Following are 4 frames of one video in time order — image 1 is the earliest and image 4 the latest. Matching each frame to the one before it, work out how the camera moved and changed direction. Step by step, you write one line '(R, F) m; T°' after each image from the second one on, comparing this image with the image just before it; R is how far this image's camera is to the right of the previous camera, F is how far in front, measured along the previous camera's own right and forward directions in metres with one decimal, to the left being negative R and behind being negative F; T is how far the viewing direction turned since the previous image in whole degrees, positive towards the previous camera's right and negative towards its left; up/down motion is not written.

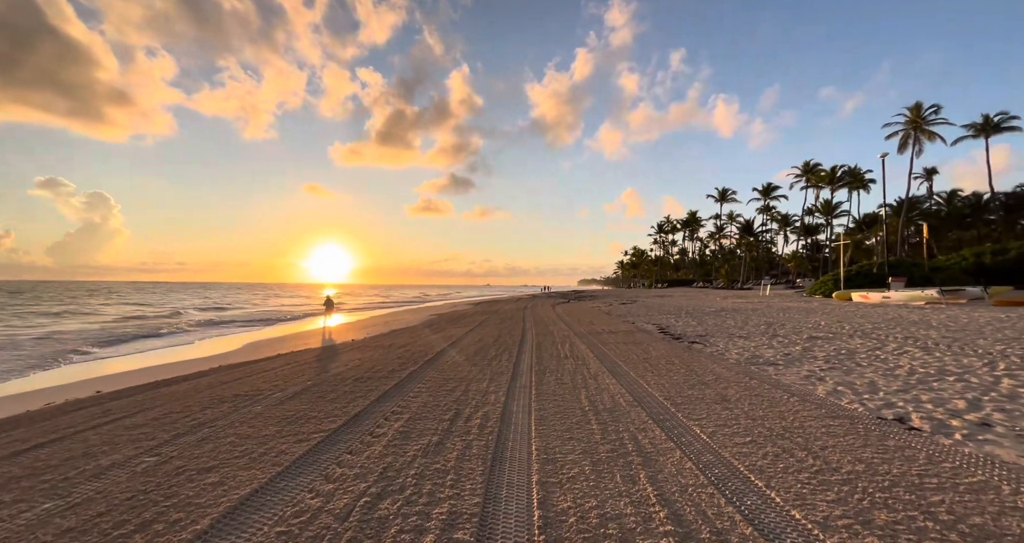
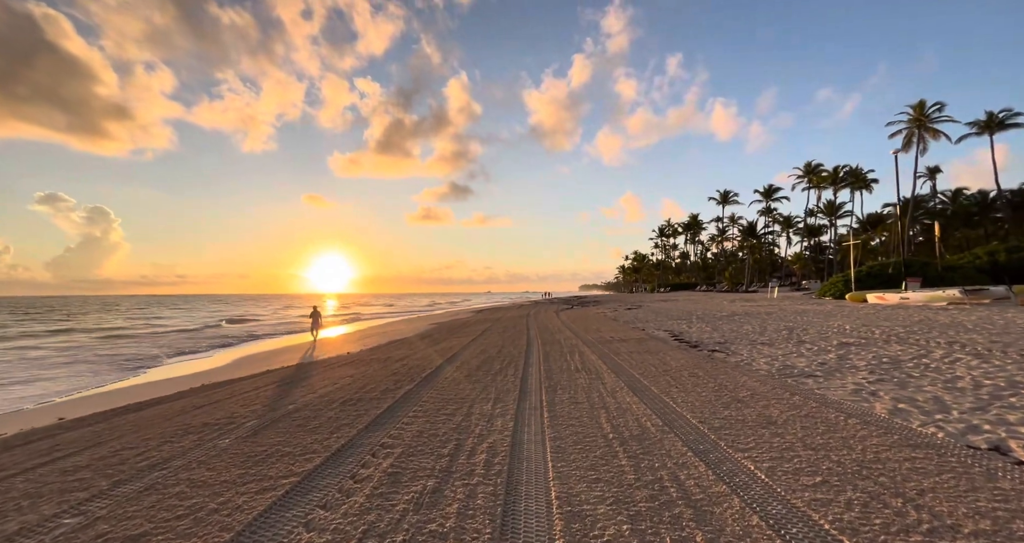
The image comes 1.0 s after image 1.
(-0.1, +0.9) m; 0°
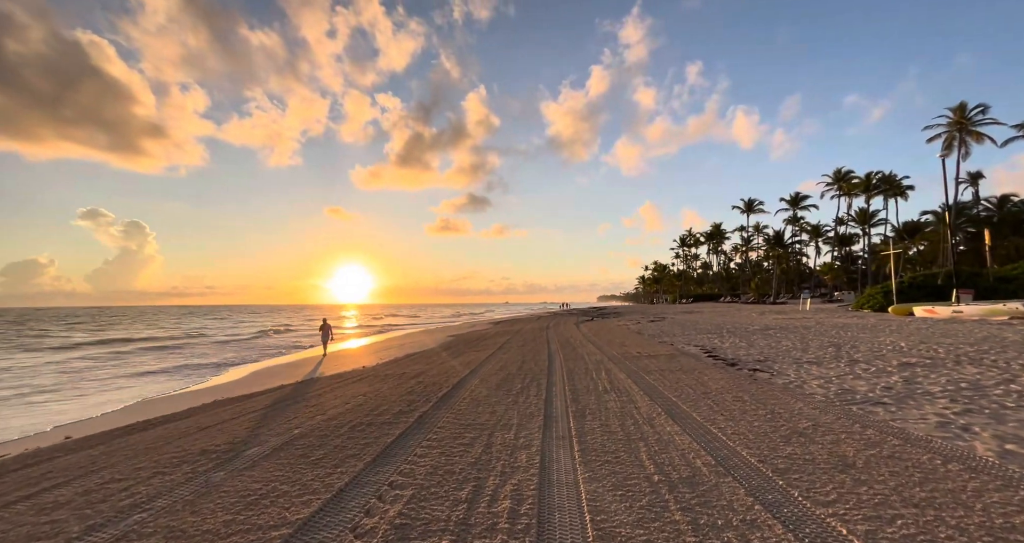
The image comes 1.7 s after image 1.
(-0.1, +0.7) m; -3°
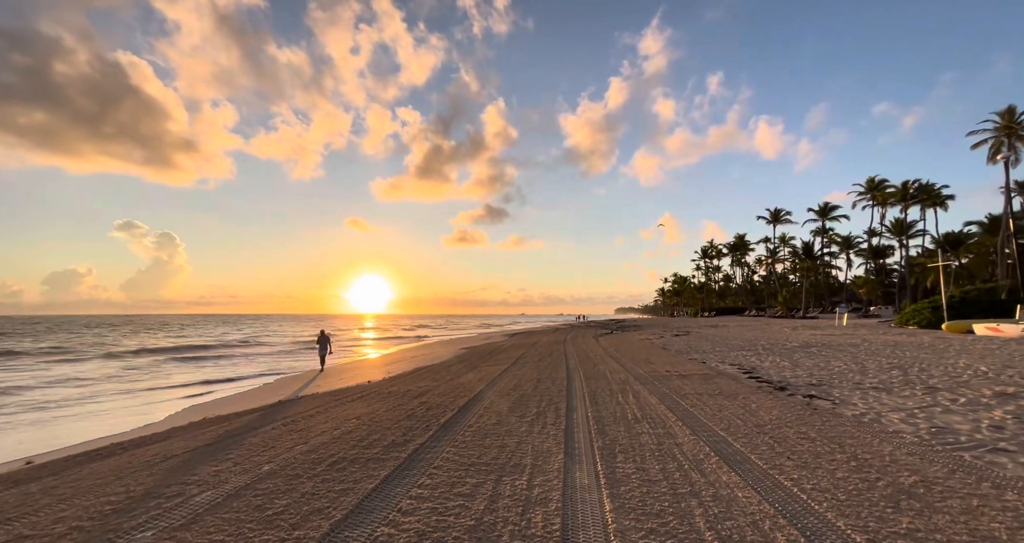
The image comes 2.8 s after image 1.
(0.0, +1.2) m; -2°
